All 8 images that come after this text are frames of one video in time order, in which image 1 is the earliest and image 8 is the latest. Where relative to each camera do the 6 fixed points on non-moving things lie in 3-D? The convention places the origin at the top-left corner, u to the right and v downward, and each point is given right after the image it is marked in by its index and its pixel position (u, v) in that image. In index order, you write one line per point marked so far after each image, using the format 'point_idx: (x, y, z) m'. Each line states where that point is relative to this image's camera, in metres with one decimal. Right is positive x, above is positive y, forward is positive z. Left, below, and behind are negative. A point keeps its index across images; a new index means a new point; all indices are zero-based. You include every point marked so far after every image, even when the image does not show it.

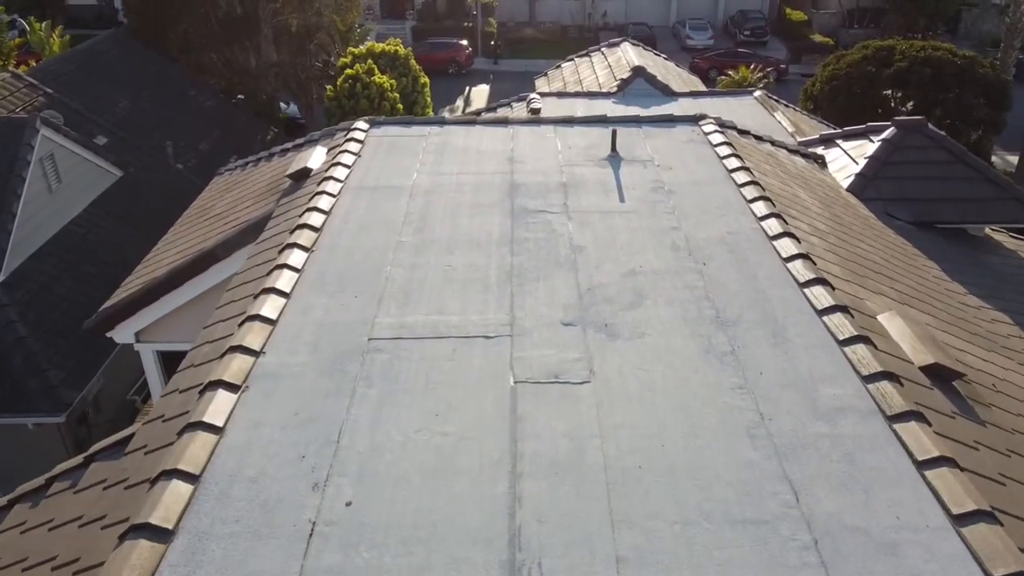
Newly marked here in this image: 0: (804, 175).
0: (+4.0, +1.5, +10.8) m
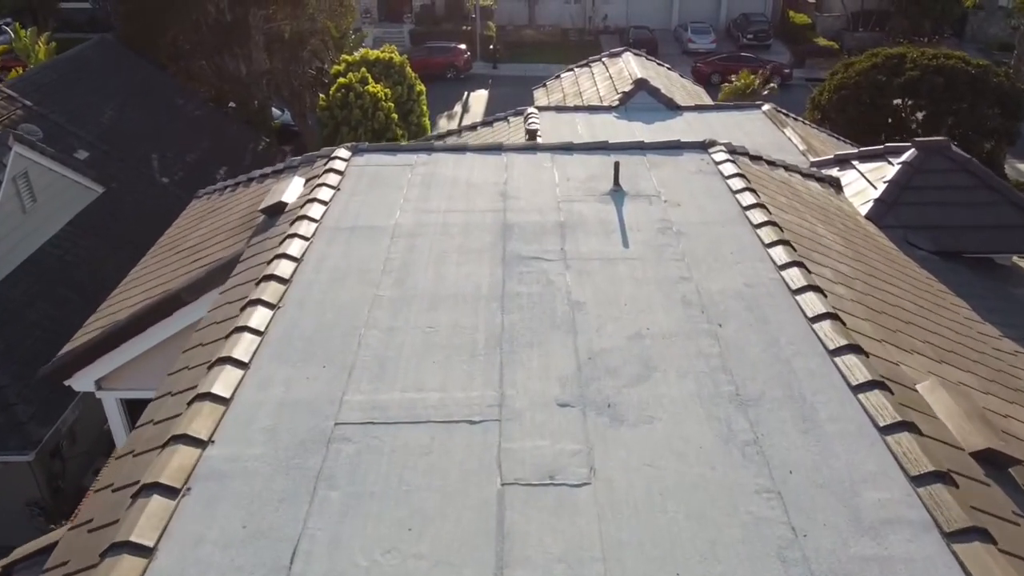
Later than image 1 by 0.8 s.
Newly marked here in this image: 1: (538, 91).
0: (+3.9, +1.1, +10.0) m
1: (+0.6, +4.9, +19.5) m
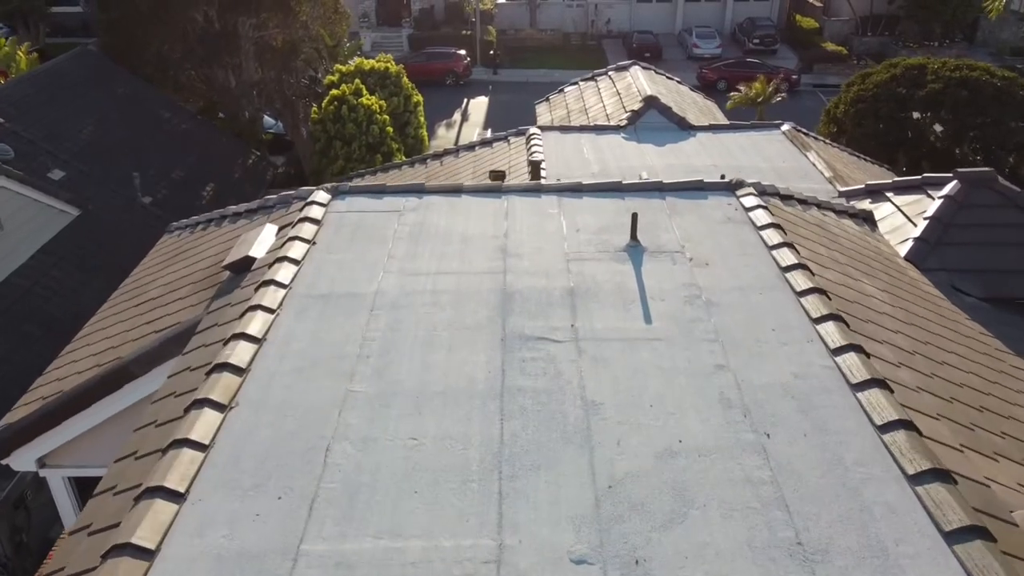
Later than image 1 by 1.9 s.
0: (+3.9, +0.4, +8.9) m
1: (+0.6, +4.2, +18.4) m
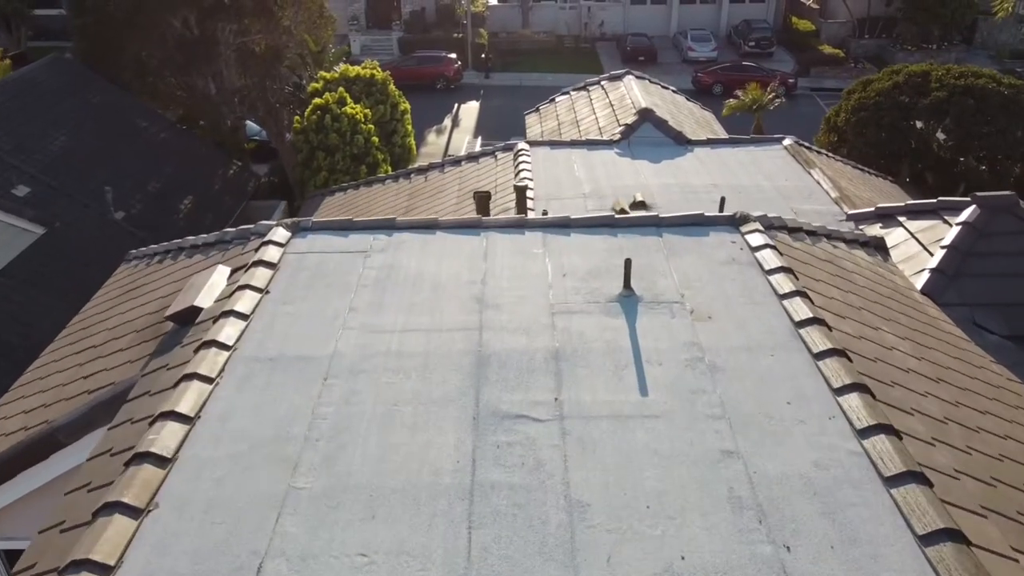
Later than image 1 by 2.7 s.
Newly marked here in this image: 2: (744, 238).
0: (+3.7, 0.0, +8.1) m
1: (+0.4, +3.8, +17.6) m
2: (+2.1, +0.5, +7.2) m
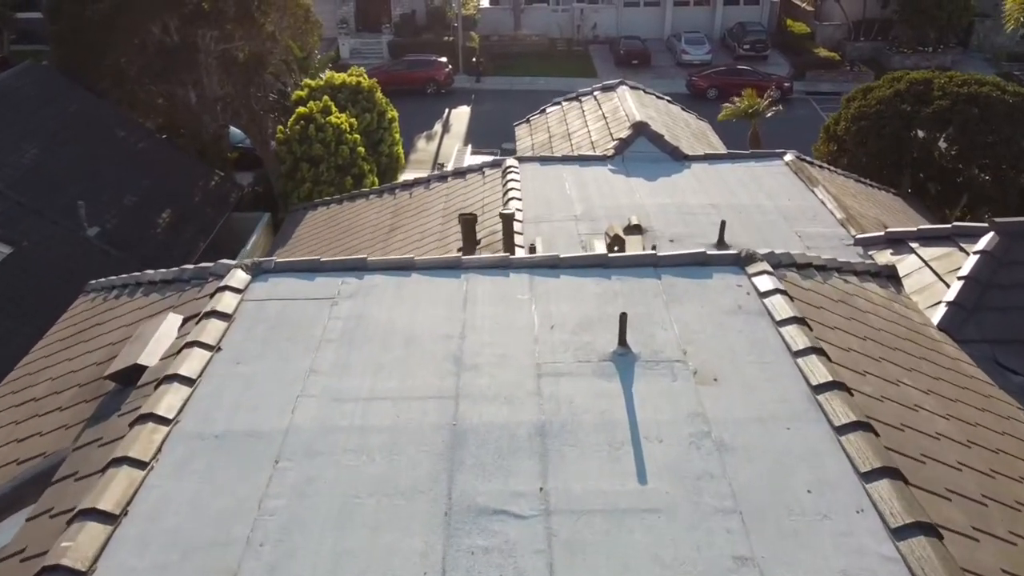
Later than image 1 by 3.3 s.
0: (+3.6, -0.4, +7.5) m
1: (+0.2, +3.4, +16.9) m
2: (+2.0, +0.1, +6.5) m
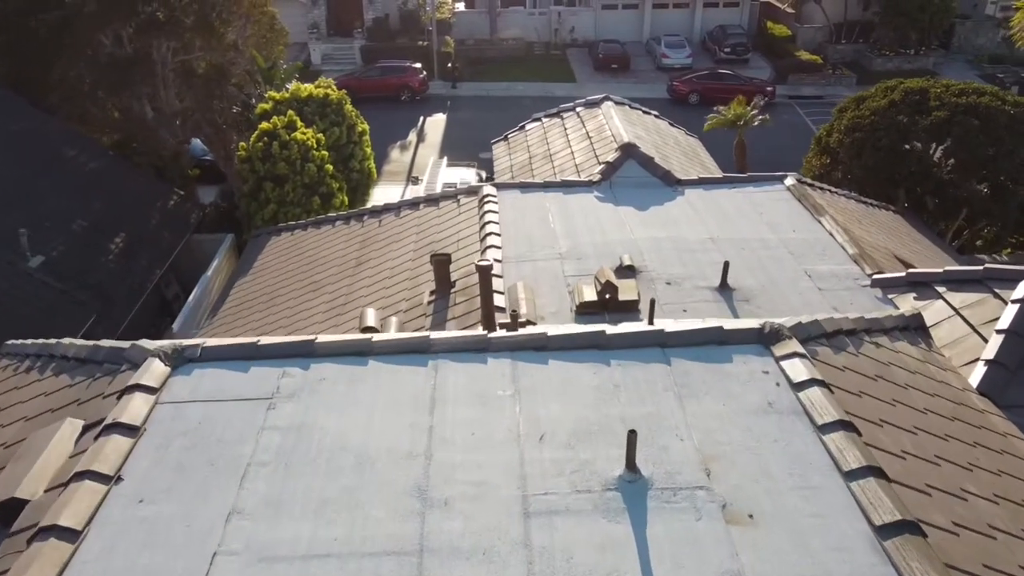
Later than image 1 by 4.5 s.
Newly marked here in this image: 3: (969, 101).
0: (+3.4, -0.9, +6.4) m
1: (-0.3, +2.8, +15.7) m
2: (+1.8, -0.5, +5.4) m
3: (+10.9, +4.5, +18.9) m
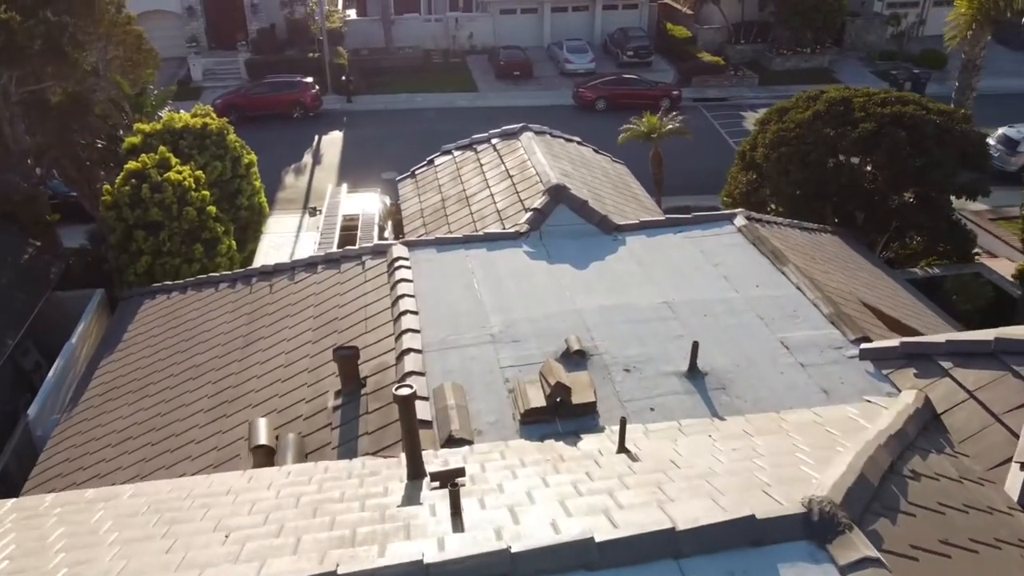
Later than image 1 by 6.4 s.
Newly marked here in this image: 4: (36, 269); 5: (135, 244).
0: (+3.1, -1.7, +5.0) m
1: (-1.9, +1.8, +13.8) m
2: (+1.6, -1.4, +3.7) m
3: (+8.8, +4.1, +18.2) m
4: (-11.0, +0.4, +18.4) m
5: (-8.3, +1.0, +17.5) m
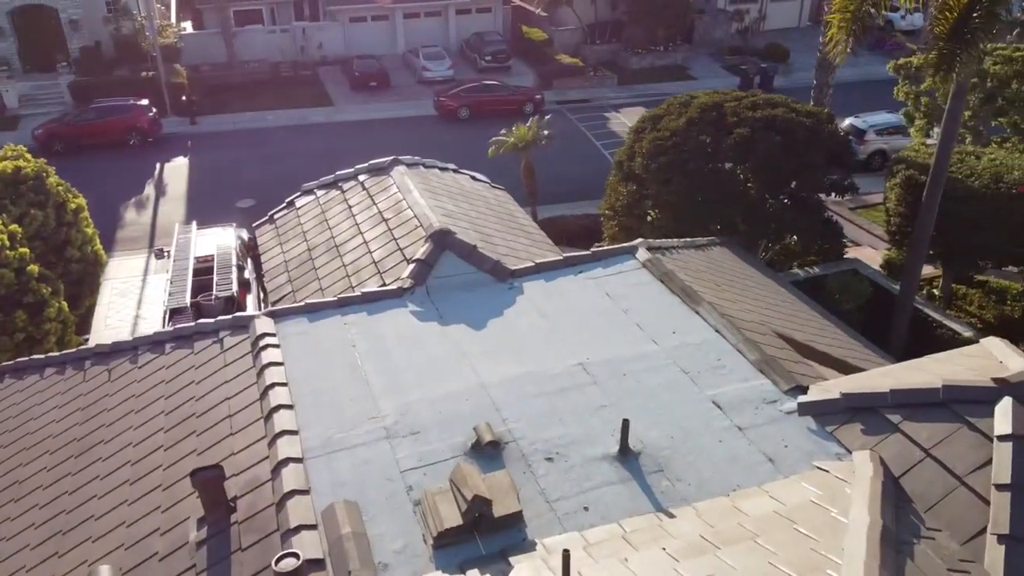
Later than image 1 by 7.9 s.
0: (+2.8, -2.2, +4.2) m
1: (-3.8, +0.8, +12.1) m
2: (+1.5, -2.0, +2.7) m
3: (+5.8, +4.0, +18.1) m
4: (-13.4, -1.4, +15.2) m
5: (-10.7, -0.5, +14.7) m
